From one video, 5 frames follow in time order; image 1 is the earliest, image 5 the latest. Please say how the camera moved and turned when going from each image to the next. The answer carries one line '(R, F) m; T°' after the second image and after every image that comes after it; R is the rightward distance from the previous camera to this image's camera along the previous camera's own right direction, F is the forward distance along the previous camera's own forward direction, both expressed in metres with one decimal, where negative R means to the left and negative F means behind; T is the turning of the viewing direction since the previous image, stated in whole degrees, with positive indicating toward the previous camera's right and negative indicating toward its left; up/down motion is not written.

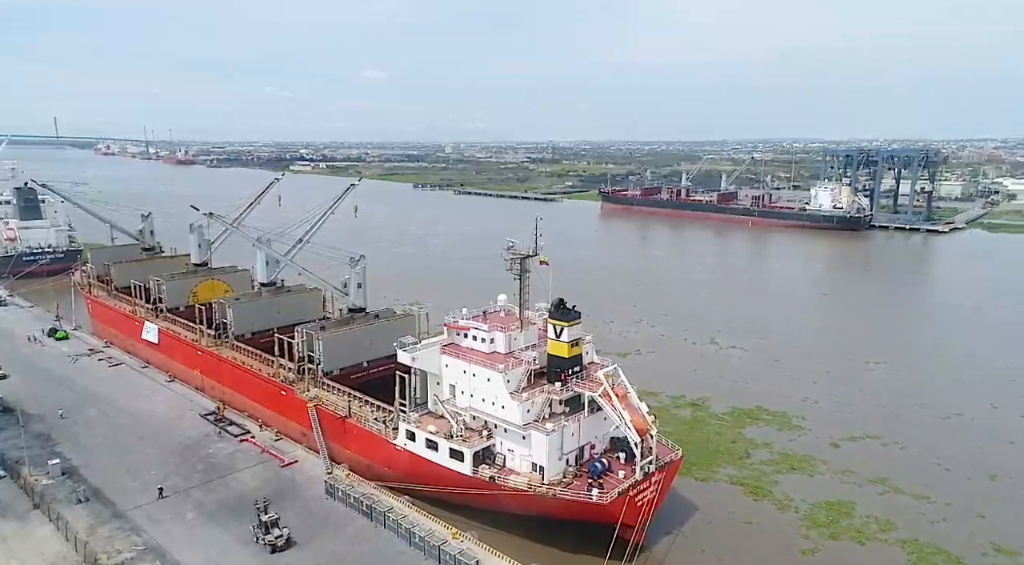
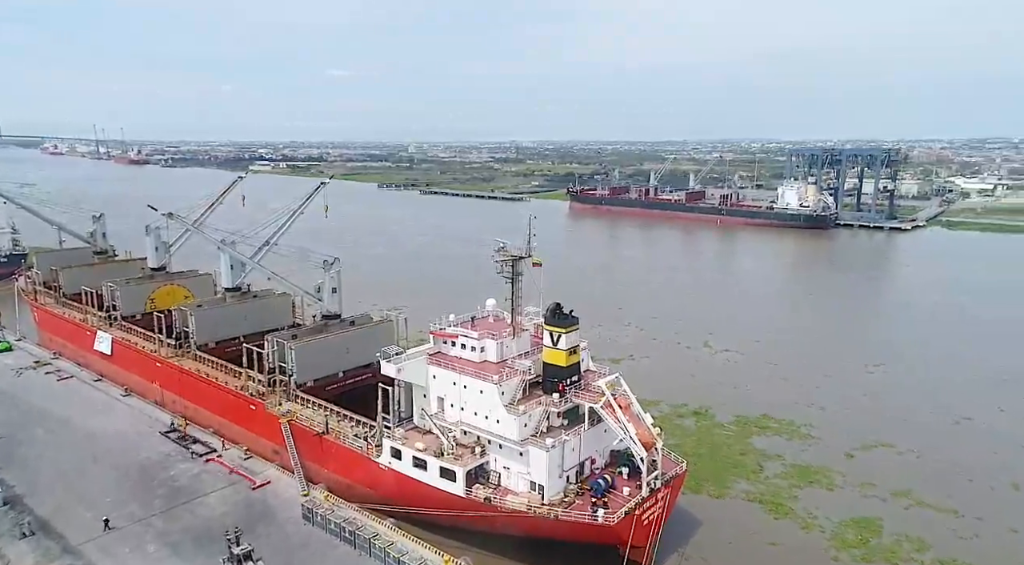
(-0.7, +1.3) m; +3°
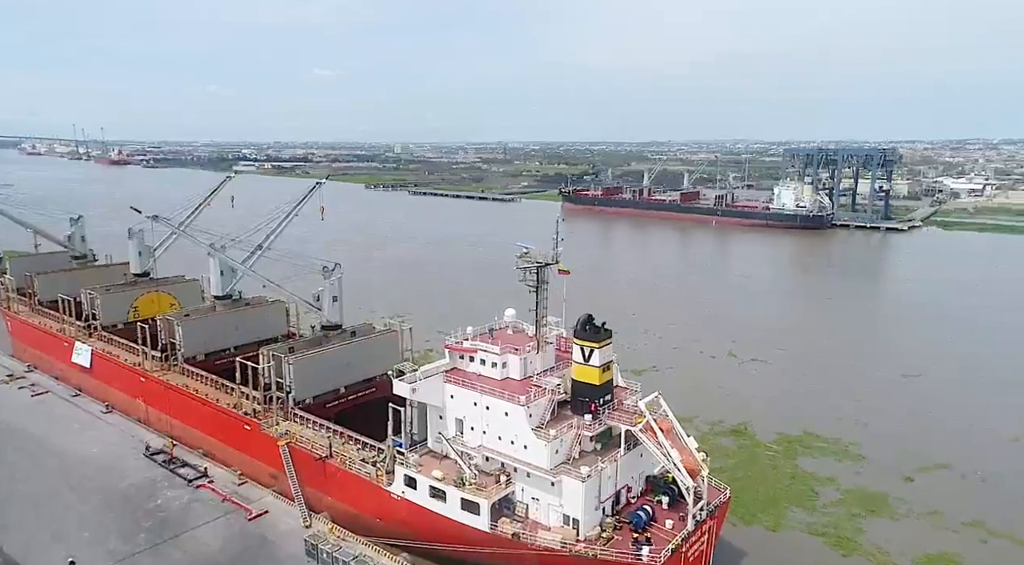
(-0.8, +1.6) m; +1°
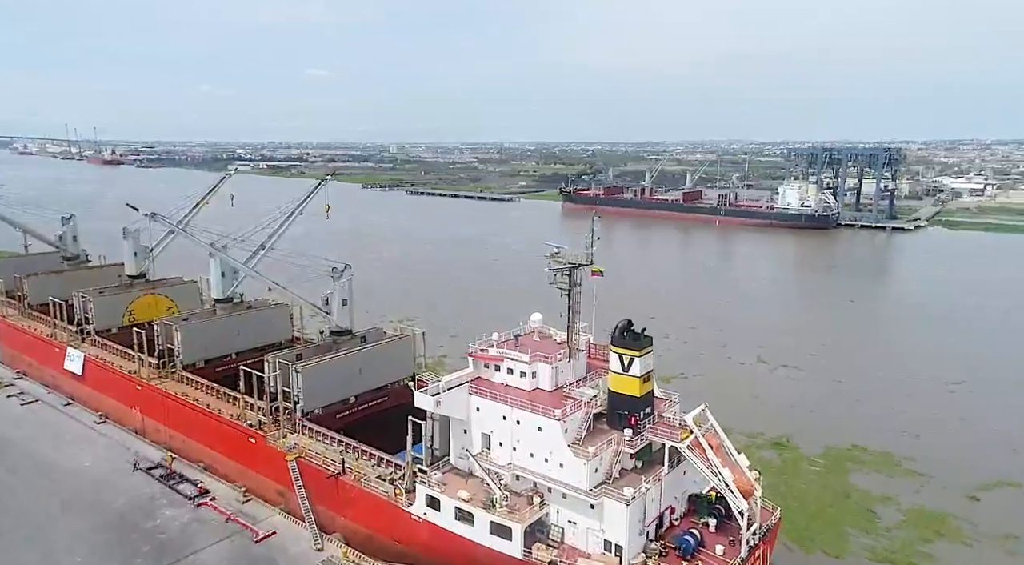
(-0.7, +1.2) m; 0°
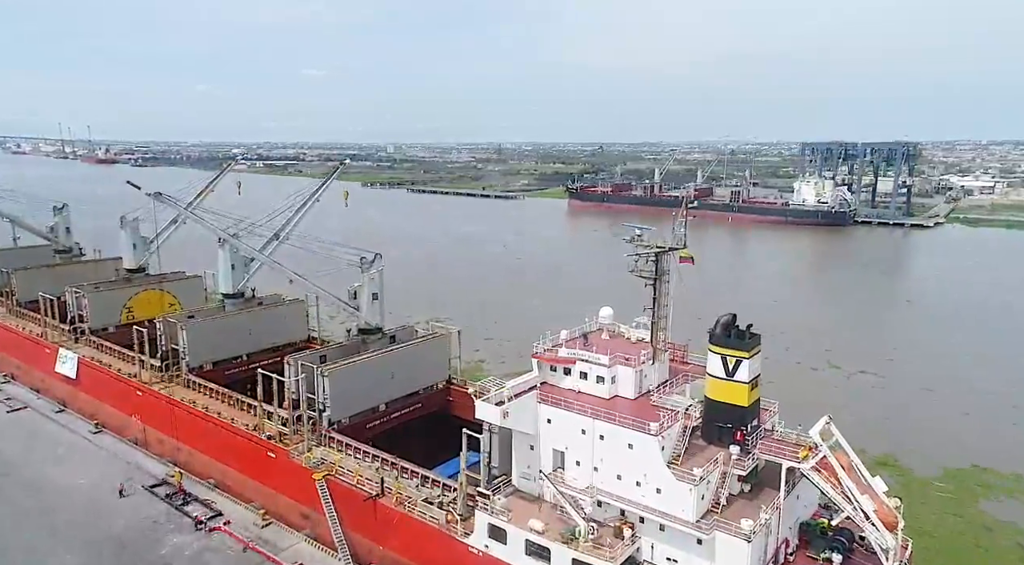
(-1.3, +2.2) m; 0°
